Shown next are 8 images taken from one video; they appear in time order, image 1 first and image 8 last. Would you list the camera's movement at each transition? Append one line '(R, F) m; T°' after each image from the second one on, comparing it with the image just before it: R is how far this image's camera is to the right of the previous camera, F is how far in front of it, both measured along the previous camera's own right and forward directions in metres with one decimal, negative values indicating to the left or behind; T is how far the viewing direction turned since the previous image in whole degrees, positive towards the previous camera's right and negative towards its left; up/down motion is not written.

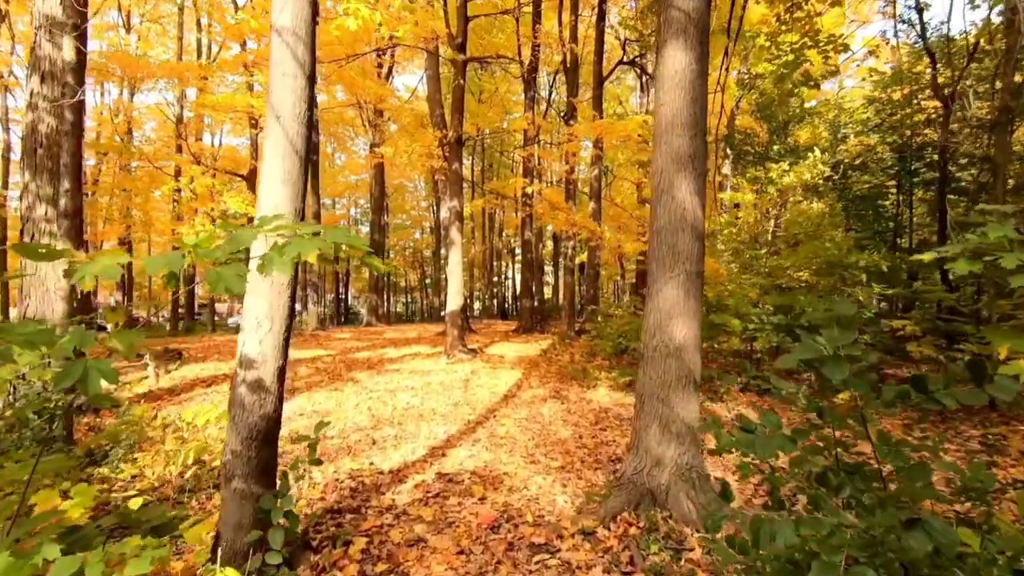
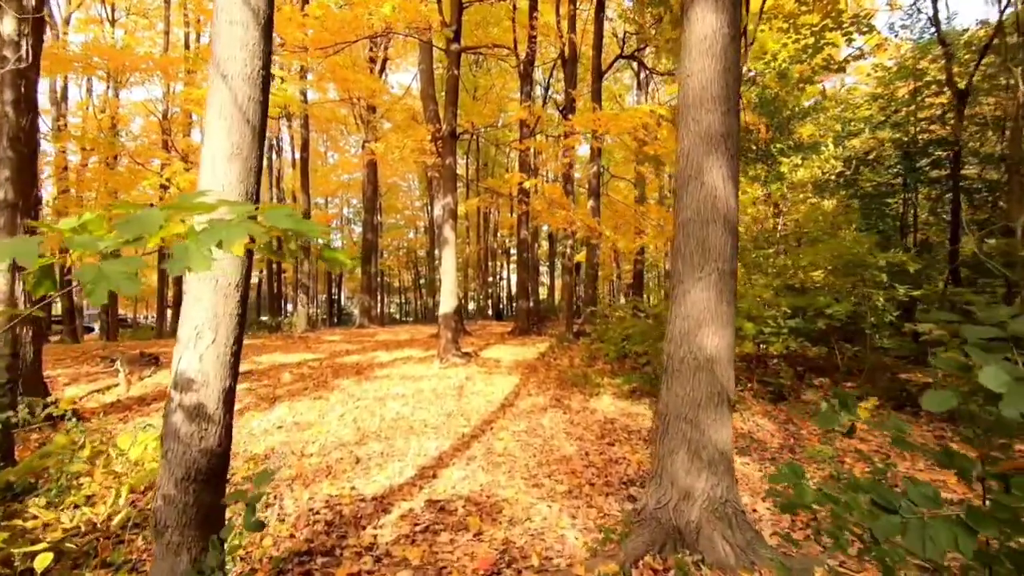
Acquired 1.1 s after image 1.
(0.0, +0.5) m; +1°
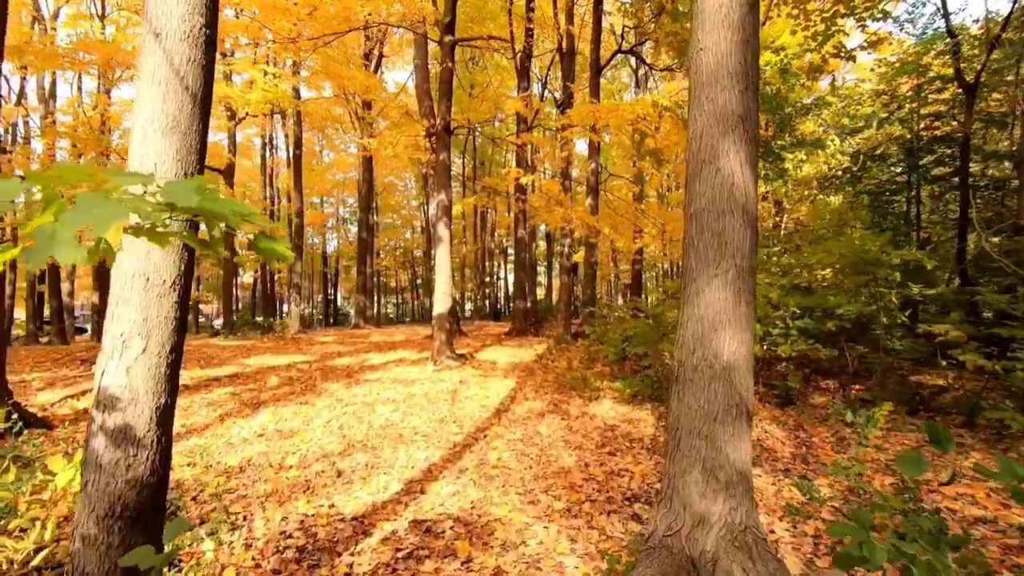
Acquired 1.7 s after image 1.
(0.0, +0.3) m; 0°
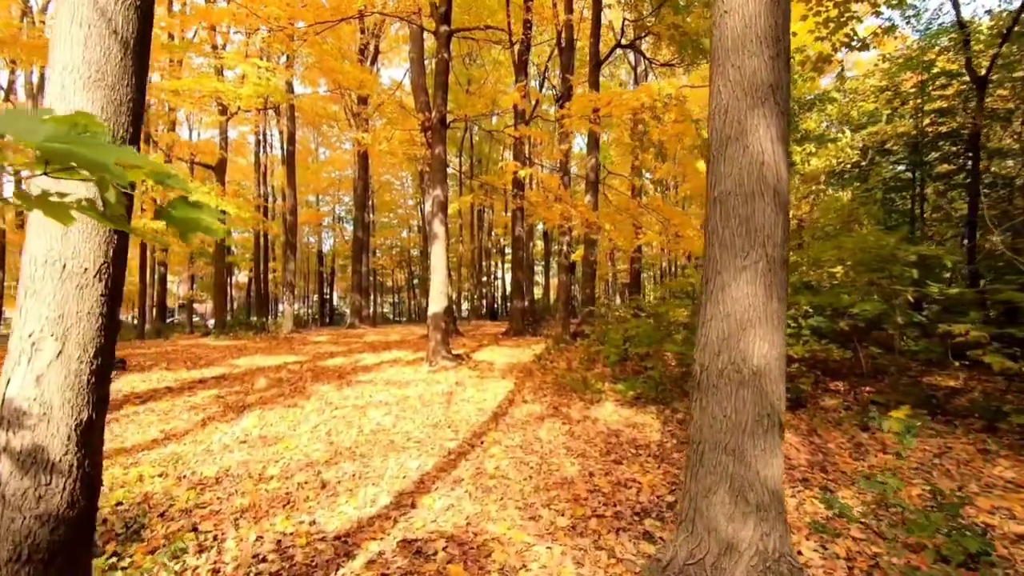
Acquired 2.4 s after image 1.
(0.0, +0.3) m; 0°
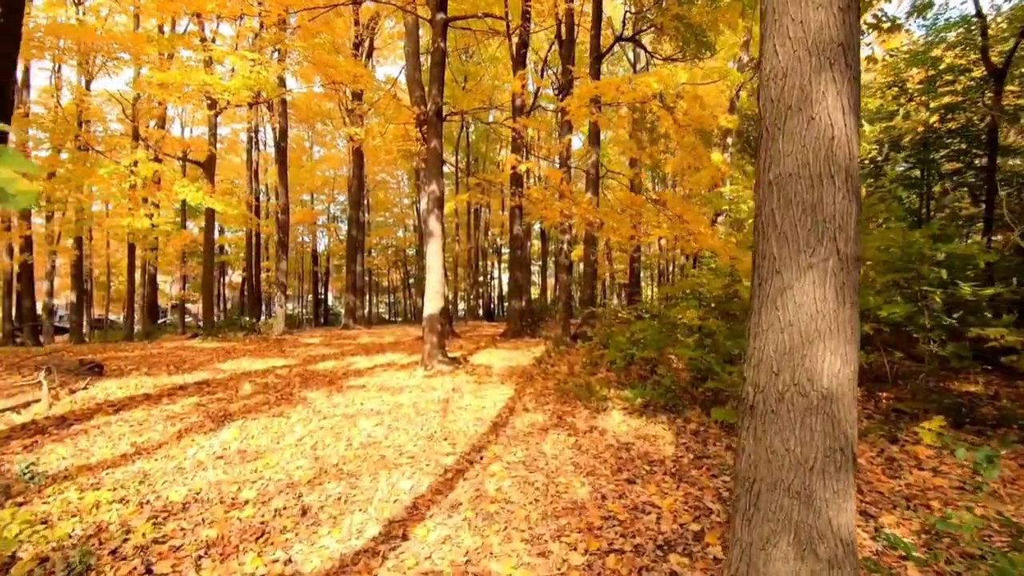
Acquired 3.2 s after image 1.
(-0.1, +0.4) m; 0°
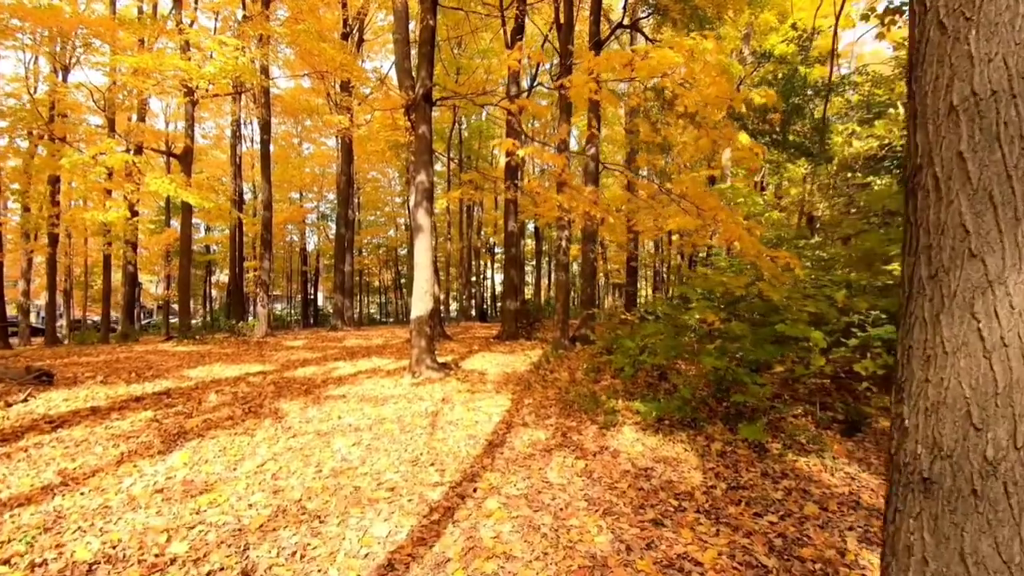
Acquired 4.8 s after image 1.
(-0.1, +0.8) m; +1°
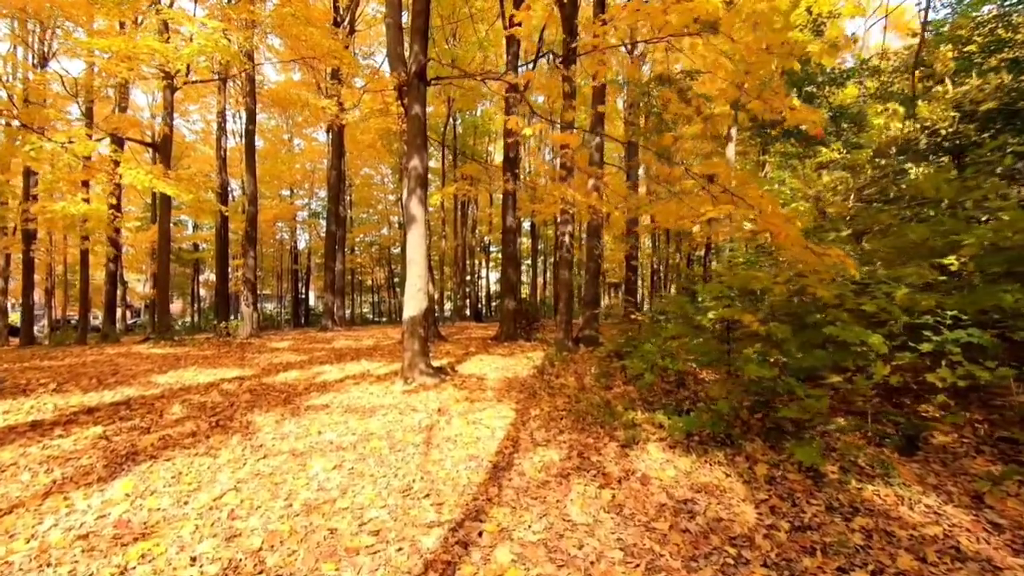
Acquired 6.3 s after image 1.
(-0.1, +0.8) m; +1°
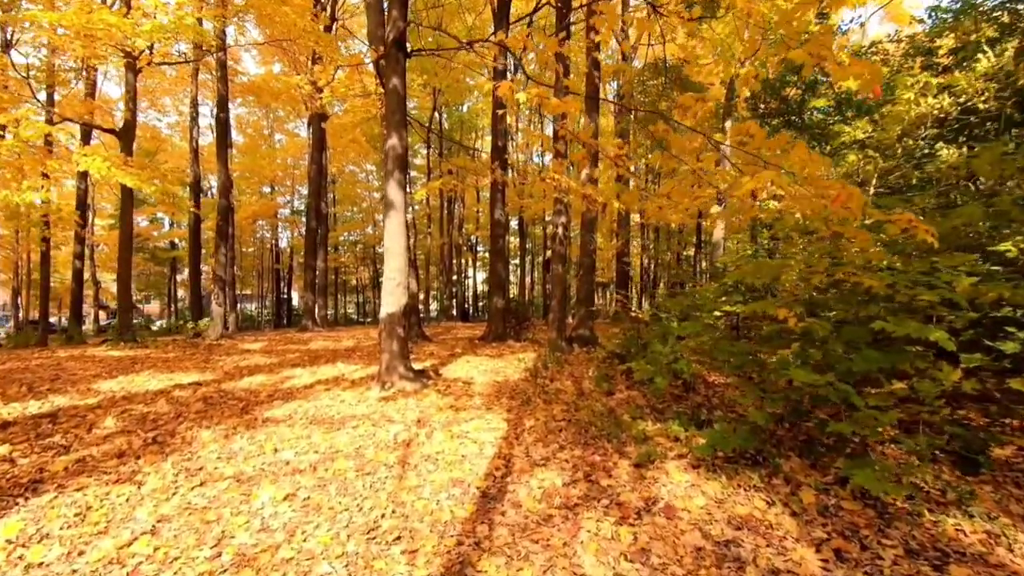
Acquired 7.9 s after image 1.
(0.0, +0.8) m; +1°
